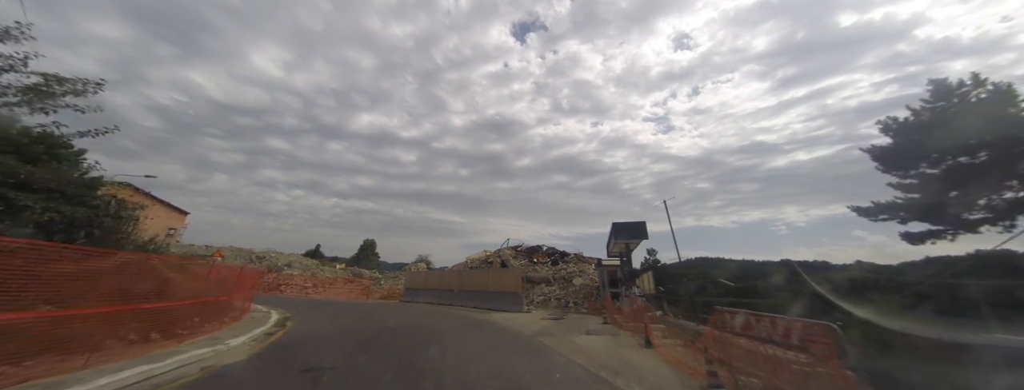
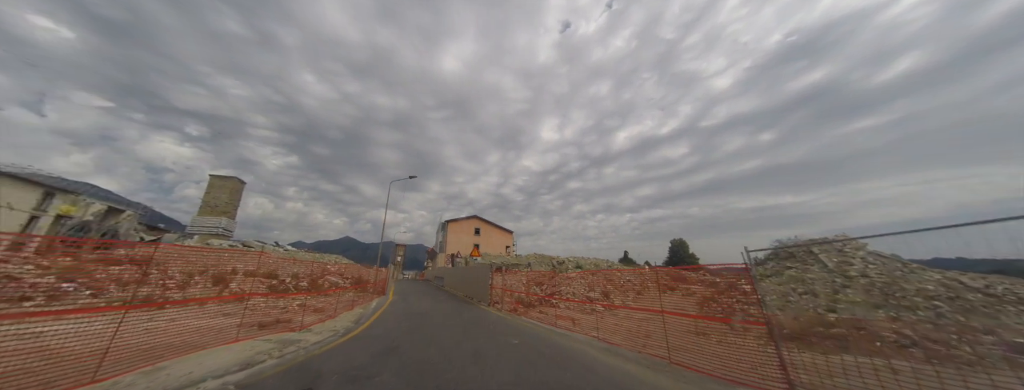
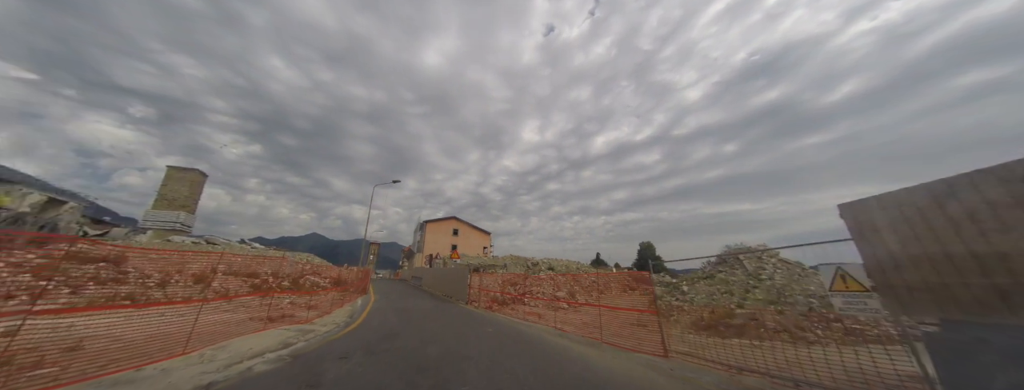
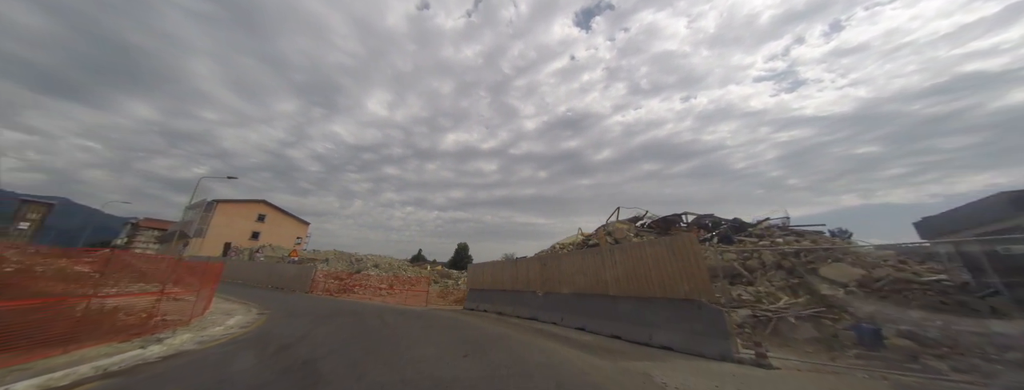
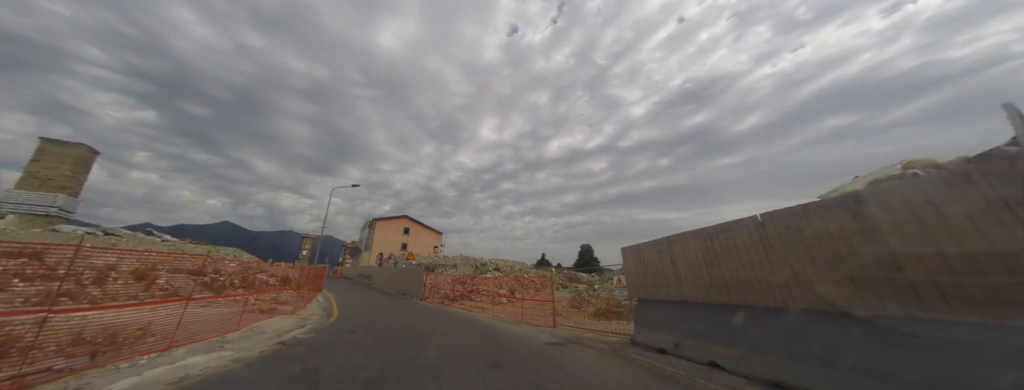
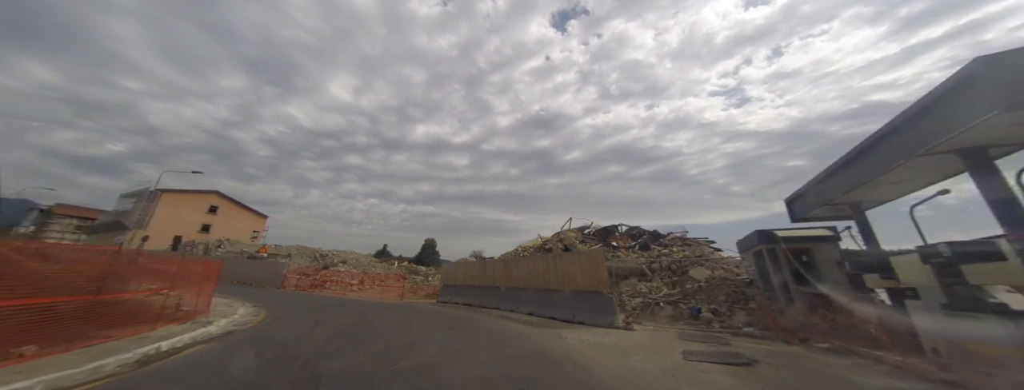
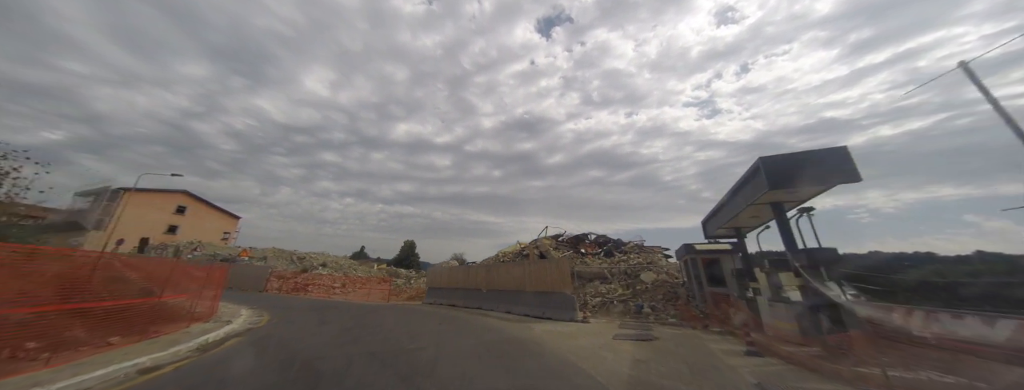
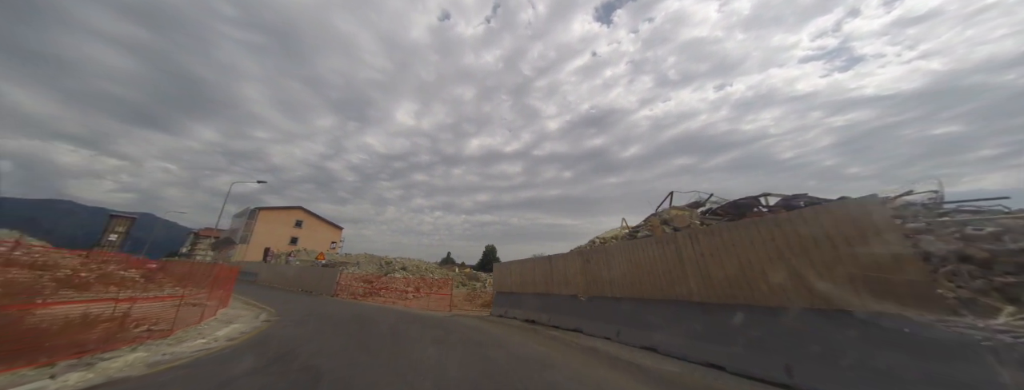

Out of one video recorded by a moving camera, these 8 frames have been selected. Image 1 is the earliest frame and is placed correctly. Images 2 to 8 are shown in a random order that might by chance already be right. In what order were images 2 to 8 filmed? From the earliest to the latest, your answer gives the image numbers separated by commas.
7, 6, 4, 8, 5, 3, 2
